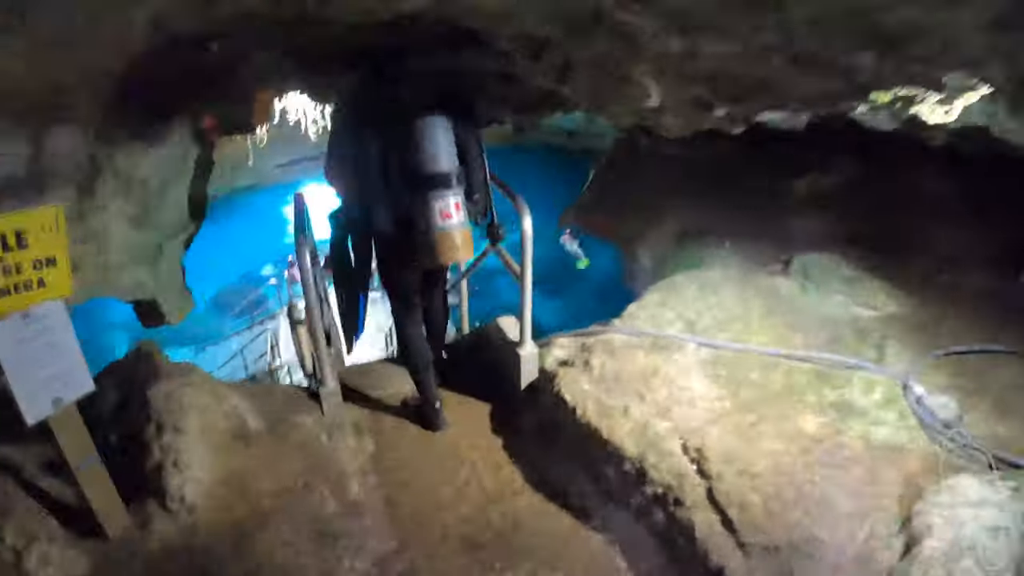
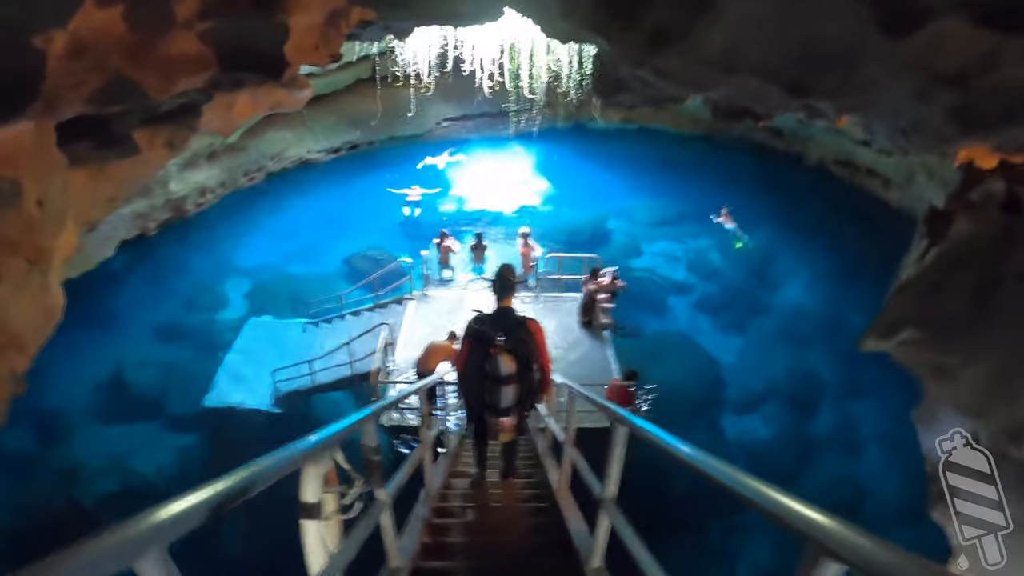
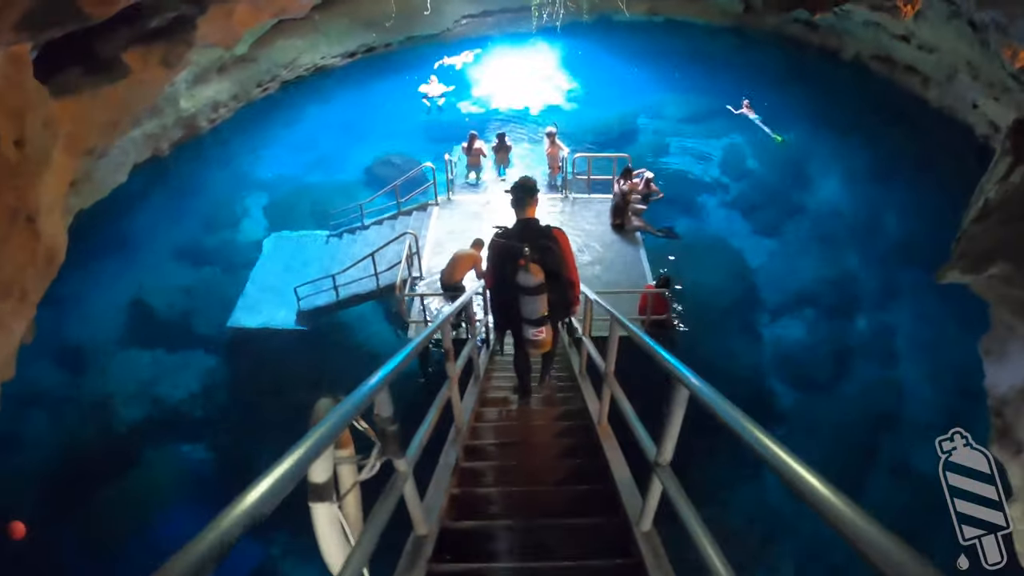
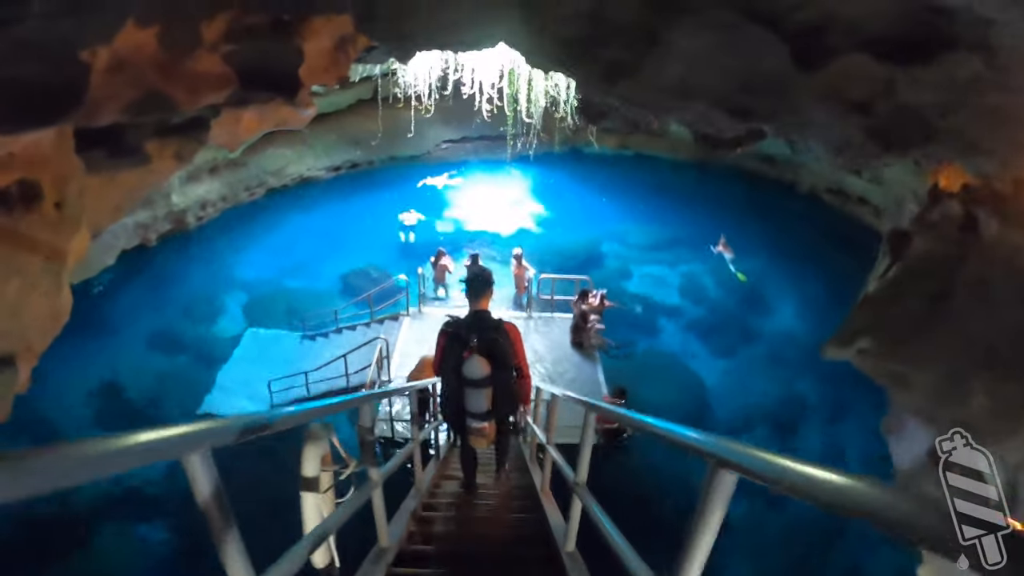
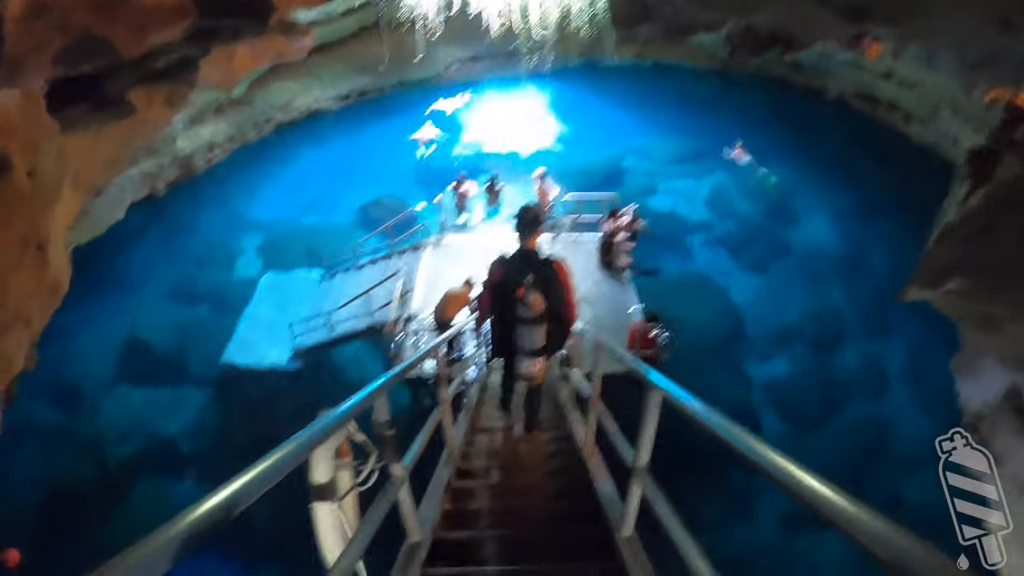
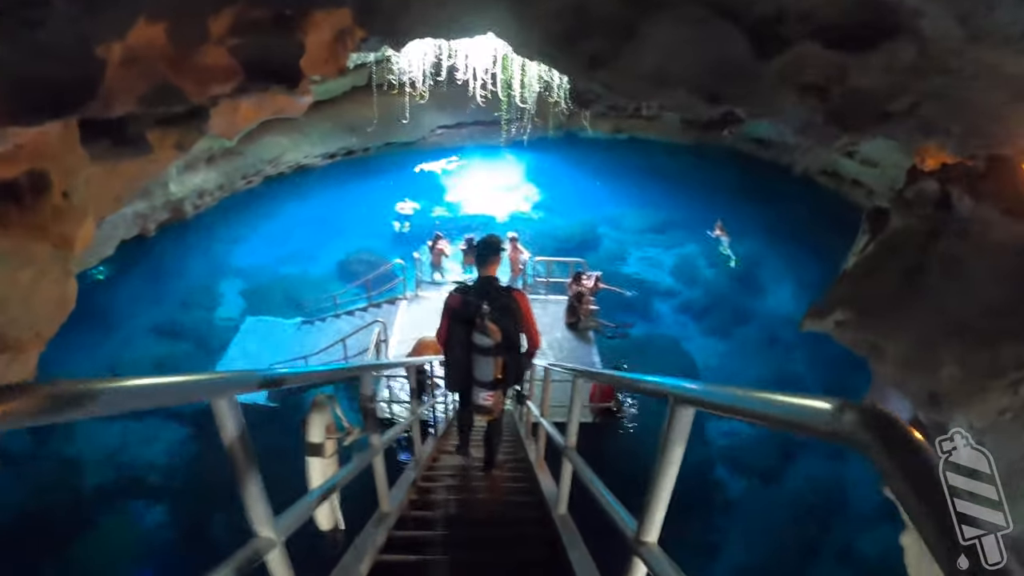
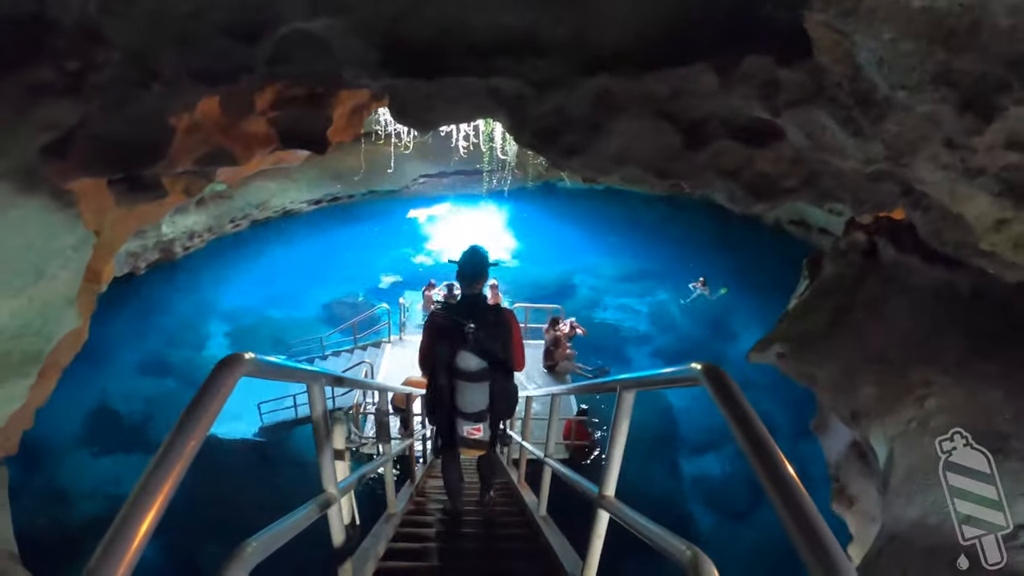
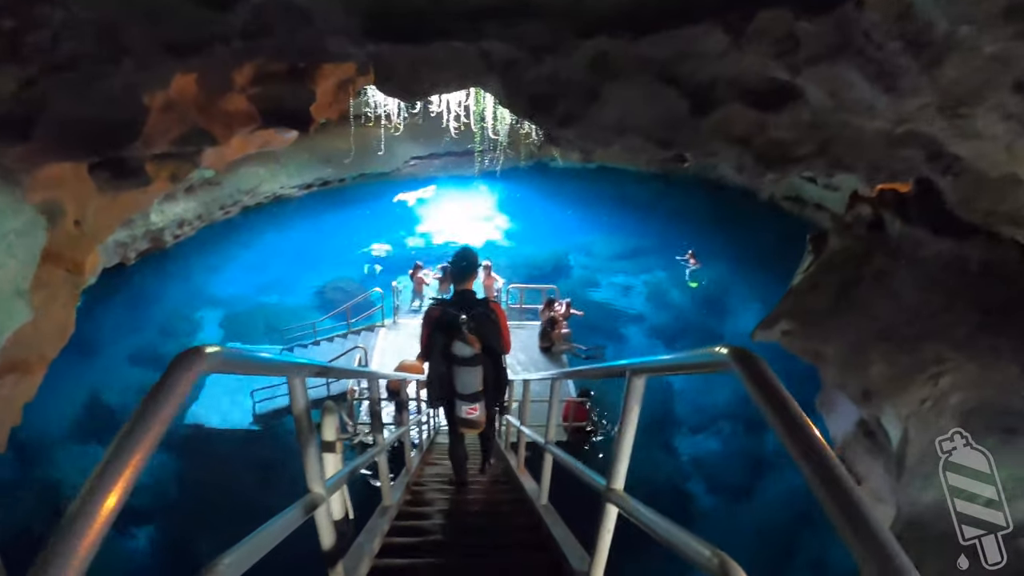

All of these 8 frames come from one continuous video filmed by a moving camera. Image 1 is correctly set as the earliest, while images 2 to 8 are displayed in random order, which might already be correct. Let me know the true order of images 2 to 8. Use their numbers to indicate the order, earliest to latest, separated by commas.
7, 8, 6, 4, 2, 5, 3
